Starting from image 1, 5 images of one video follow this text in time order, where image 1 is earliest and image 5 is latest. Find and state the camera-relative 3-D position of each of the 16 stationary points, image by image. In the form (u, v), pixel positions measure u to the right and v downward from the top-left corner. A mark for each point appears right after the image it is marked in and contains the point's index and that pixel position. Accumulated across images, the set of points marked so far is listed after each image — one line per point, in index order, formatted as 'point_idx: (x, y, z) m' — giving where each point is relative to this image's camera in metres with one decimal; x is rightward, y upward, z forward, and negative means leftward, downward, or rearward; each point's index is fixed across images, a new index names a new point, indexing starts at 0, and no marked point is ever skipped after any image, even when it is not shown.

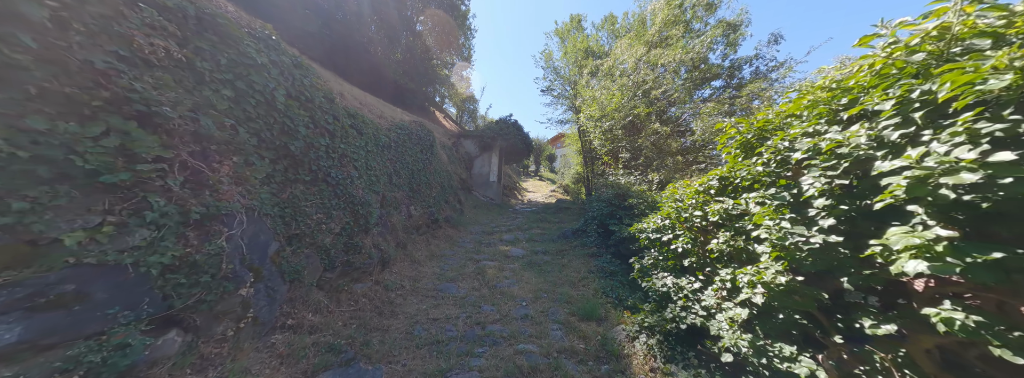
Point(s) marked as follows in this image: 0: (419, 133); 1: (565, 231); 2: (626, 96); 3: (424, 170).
0: (-2.3, +1.4, +6.2) m
1: (+1.5, -1.2, +6.8) m
2: (+3.4, +2.7, +7.1) m
3: (-2.2, +0.5, +6.2) m
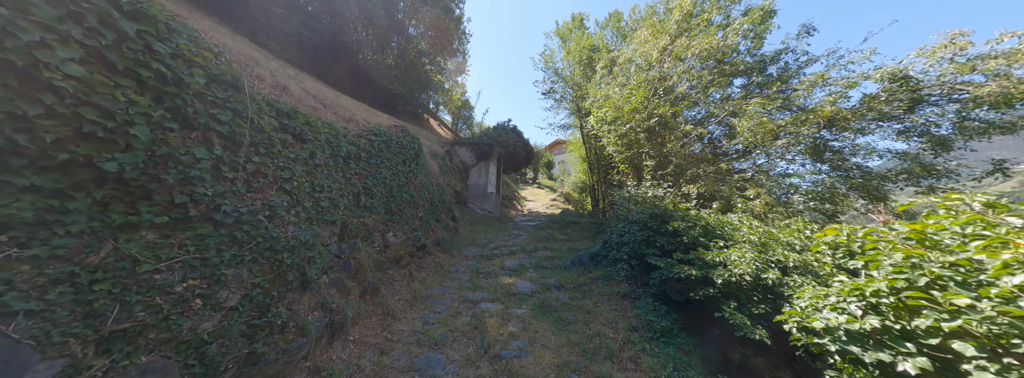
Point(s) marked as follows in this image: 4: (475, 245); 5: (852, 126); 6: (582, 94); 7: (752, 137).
0: (-2.2, +1.0, +5.1) m
1: (+1.6, -1.5, +5.7) m
2: (+3.4, +2.3, +6.1) m
3: (-2.1, +0.1, +5.1) m
4: (-1.1, -1.7, +7.6) m
5: (+5.6, +1.0, +4.0) m
6: (+3.0, +4.0, +10.4) m
7: (+4.7, +1.0, +4.7) m
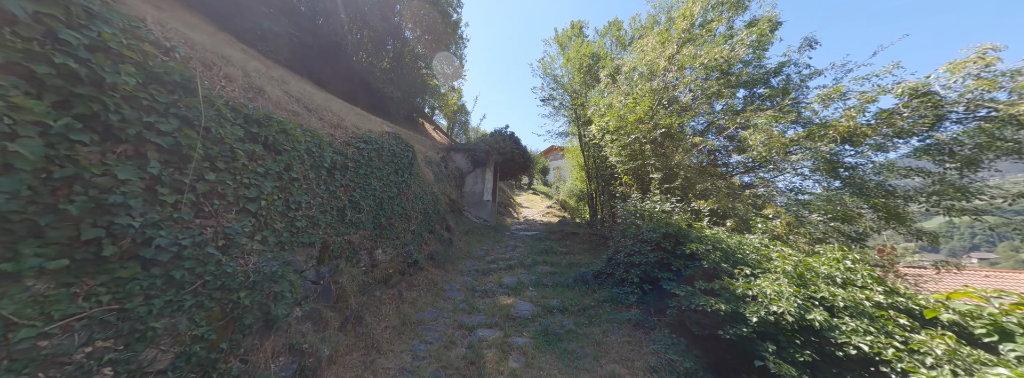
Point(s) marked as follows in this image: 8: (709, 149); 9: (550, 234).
0: (-2.2, +0.8, +4.7) m
1: (+1.6, -1.8, +5.4) m
2: (+3.4, +2.0, +5.9) m
3: (-2.1, -0.1, +4.7) m
4: (-1.2, -2.0, +7.2) m
5: (+5.7, +0.7, +3.8) m
6: (+2.9, +3.6, +10.2) m
7: (+4.7, +0.7, +4.5) m
8: (+4.5, +0.9, +5.6) m
9: (+1.5, -1.8, +9.8) m
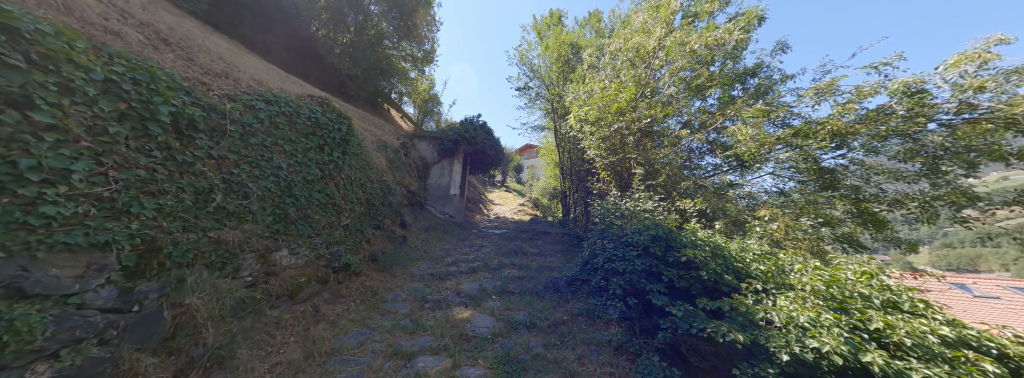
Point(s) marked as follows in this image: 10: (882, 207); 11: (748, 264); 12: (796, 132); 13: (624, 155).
0: (-2.8, +1.1, +3.6) m
1: (+0.8, -1.7, +4.7) m
2: (+2.7, +2.1, +5.4) m
3: (-2.7, +0.1, +3.6) m
4: (-2.1, -1.7, +6.2) m
5: (+5.2, +0.7, +3.6) m
6: (+1.8, +3.8, +9.6) m
7: (+4.2, +0.7, +4.1) m
8: (+3.8, +0.9, +5.2) m
9: (+0.3, -1.6, +9.0) m
10: (+5.4, -0.3, +3.6) m
11: (+2.4, -0.8, +2.5) m
12: (+4.7, +0.9, +4.0) m
13: (+2.5, +0.8, +5.4) m
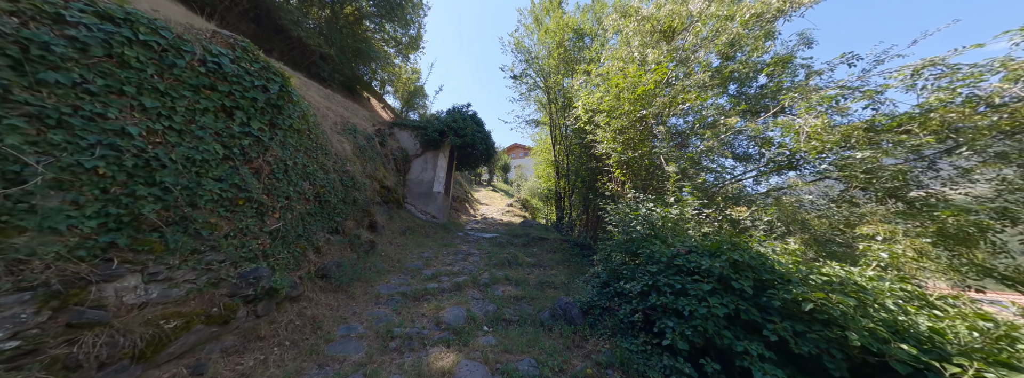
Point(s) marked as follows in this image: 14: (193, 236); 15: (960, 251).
0: (-2.7, +1.2, +2.3) m
1: (+0.8, -1.7, +3.6) m
2: (+2.8, +2.0, +4.4) m
3: (-2.6, +0.2, +2.3) m
4: (-2.3, -1.6, +5.0) m
5: (+5.2, +0.5, +2.8) m
6: (+1.7, +3.8, +8.6) m
7: (+4.2, +0.6, +3.3) m
8: (+3.8, +0.8, +4.4) m
9: (0.0, -1.6, +8.0) m
10: (+5.5, -0.4, +2.8) m
11: (+2.5, -0.8, +1.5) m
12: (+4.8, +0.8, +3.2) m
13: (+2.5, +0.7, +4.5) m
14: (-2.6, -0.4, +2.0) m
15: (+5.1, -0.7, +2.7) m
